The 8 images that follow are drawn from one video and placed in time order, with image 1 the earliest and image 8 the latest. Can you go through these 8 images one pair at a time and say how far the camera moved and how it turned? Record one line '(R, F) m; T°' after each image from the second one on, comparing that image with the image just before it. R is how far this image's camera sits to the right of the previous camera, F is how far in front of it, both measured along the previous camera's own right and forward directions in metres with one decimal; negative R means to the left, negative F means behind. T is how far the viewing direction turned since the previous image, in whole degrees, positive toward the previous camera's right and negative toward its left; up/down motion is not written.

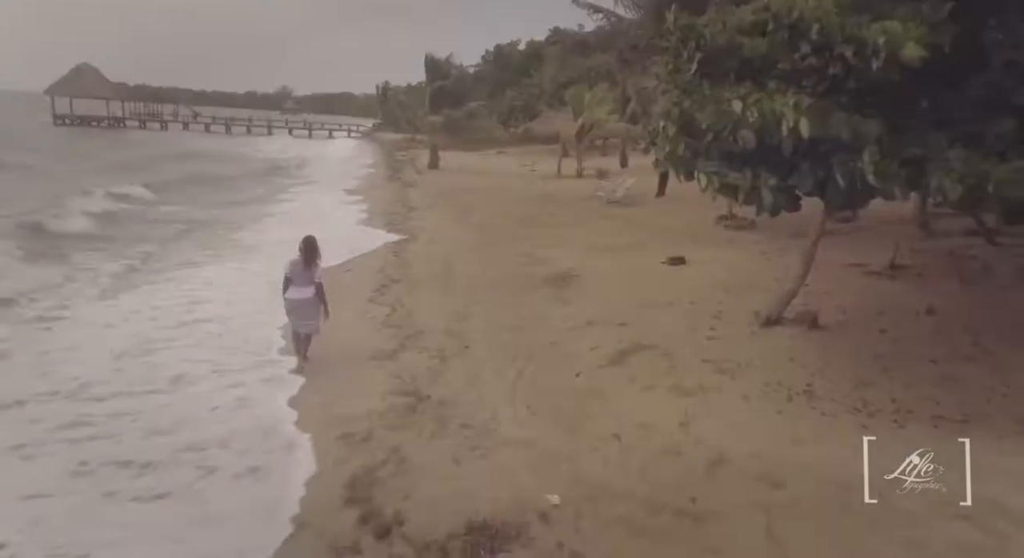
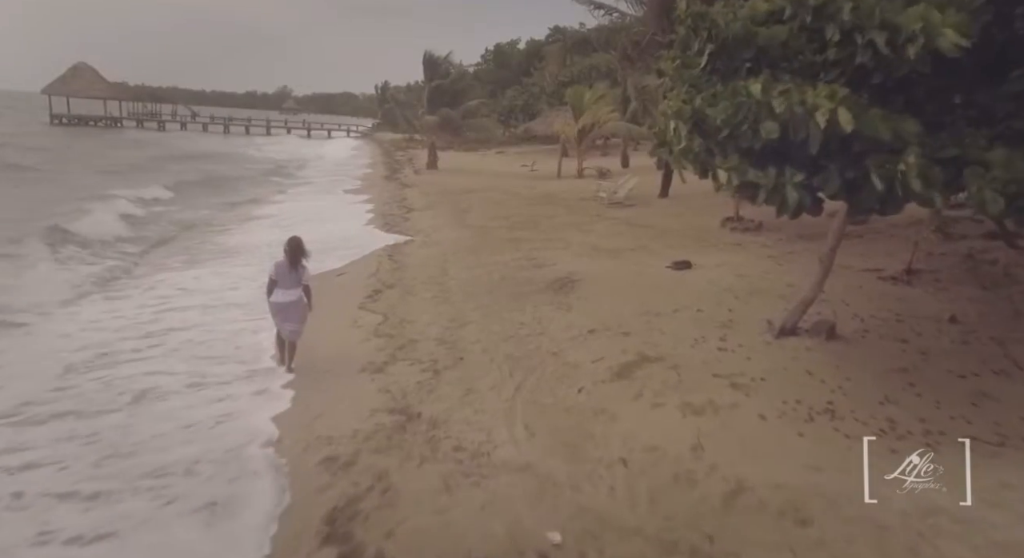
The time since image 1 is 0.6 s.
(0.0, +0.4) m; 0°
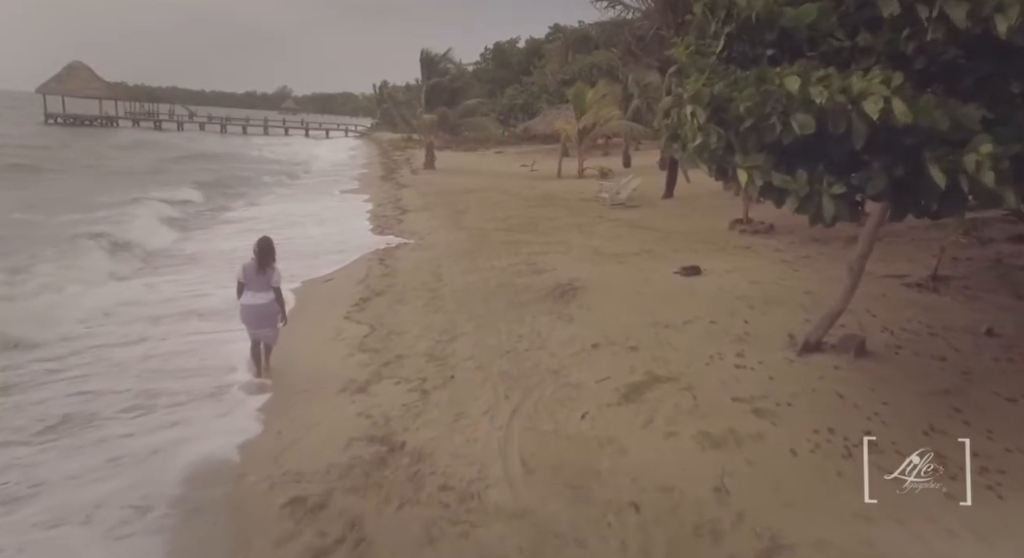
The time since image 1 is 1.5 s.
(0.0, +0.6) m; 0°
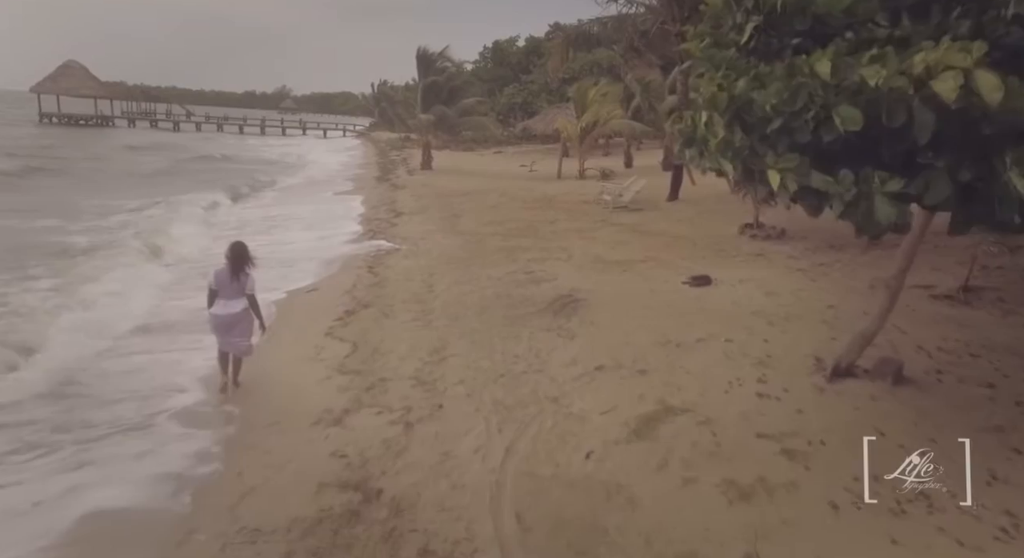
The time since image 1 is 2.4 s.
(0.0, +0.6) m; 0°
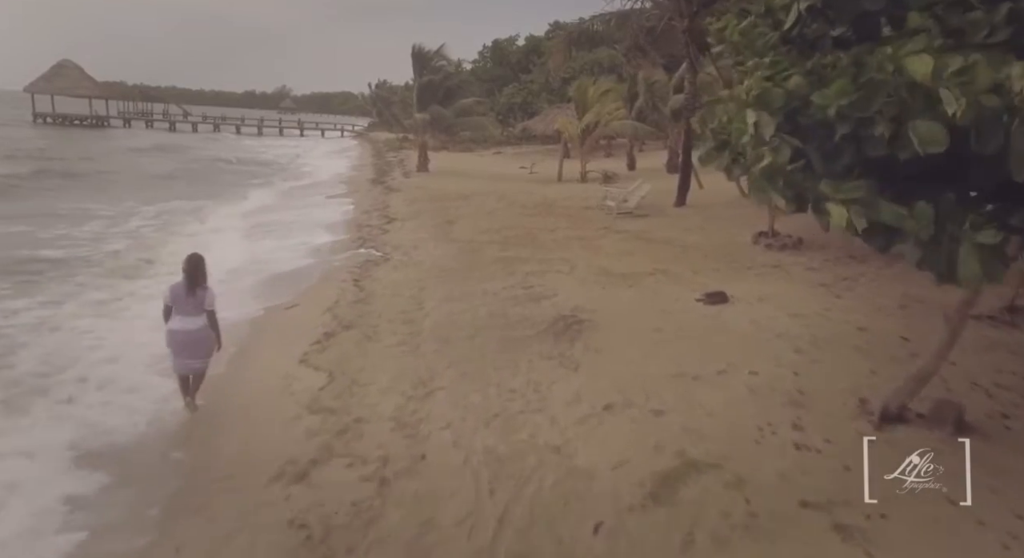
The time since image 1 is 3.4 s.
(0.0, +0.7) m; 0°
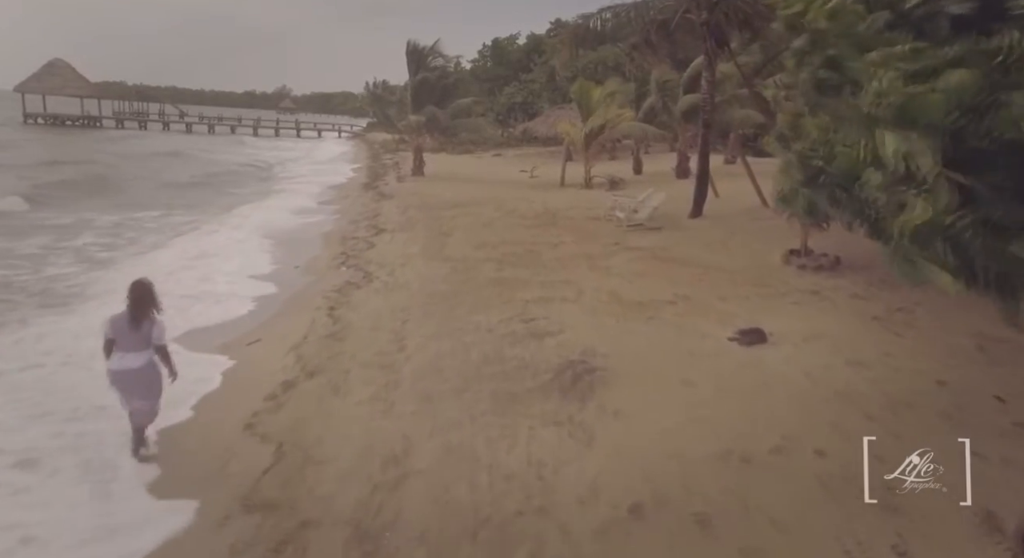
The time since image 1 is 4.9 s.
(0.0, +1.2) m; 0°
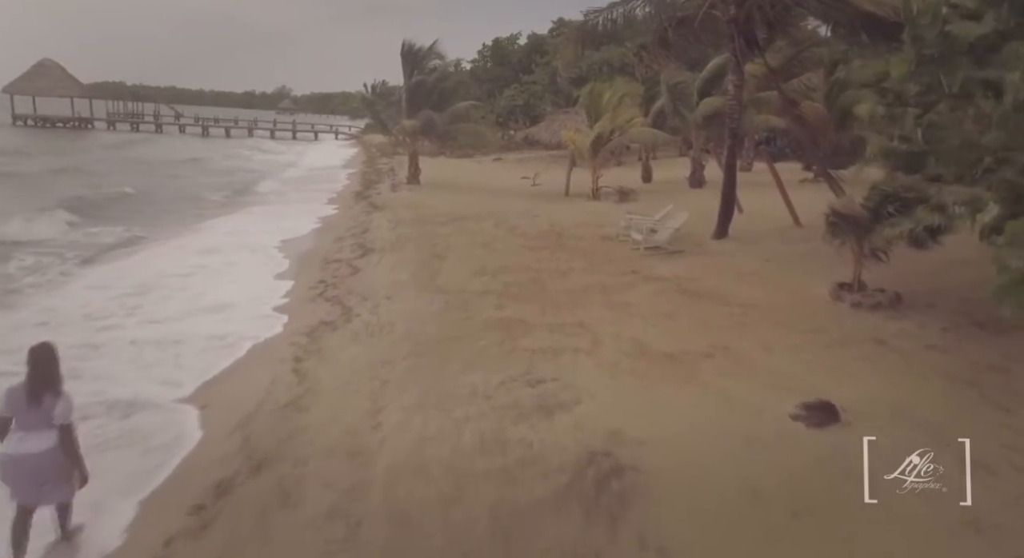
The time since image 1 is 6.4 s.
(0.0, +1.4) m; 0°
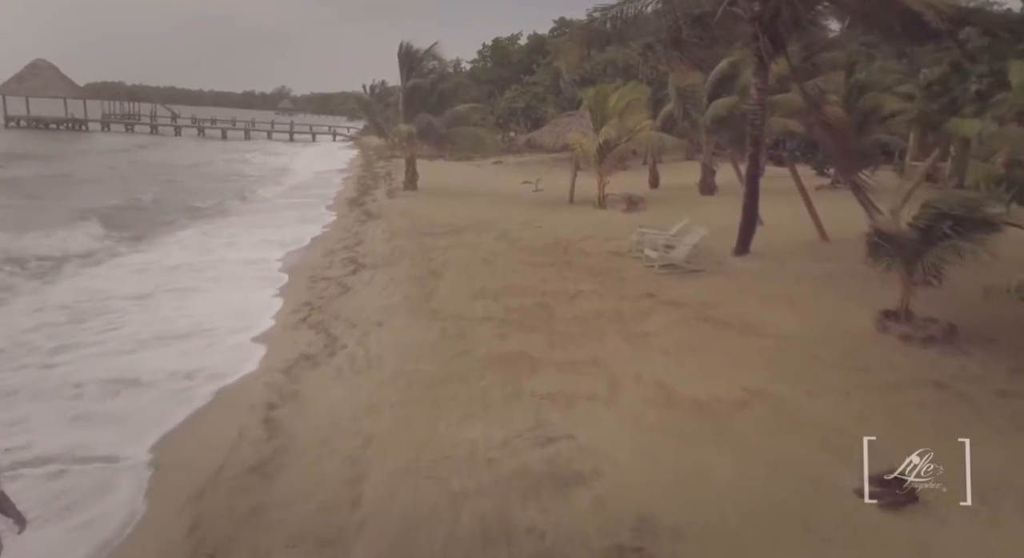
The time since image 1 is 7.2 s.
(-0.1, +0.9) m; 0°
